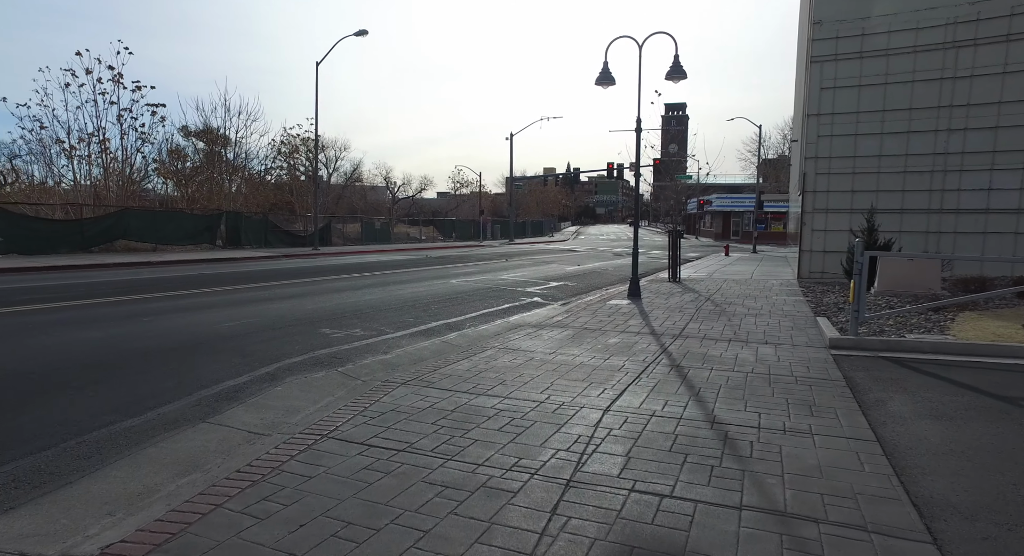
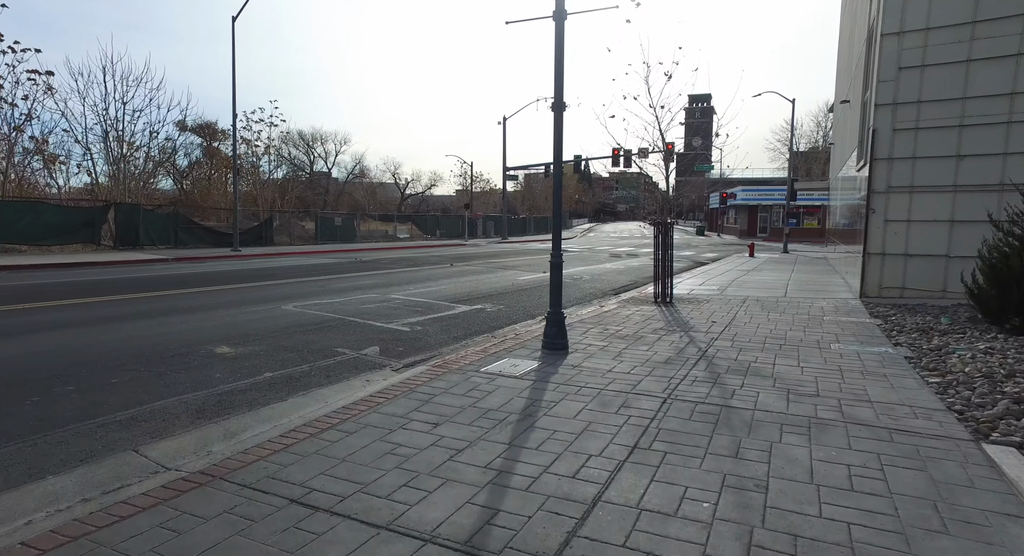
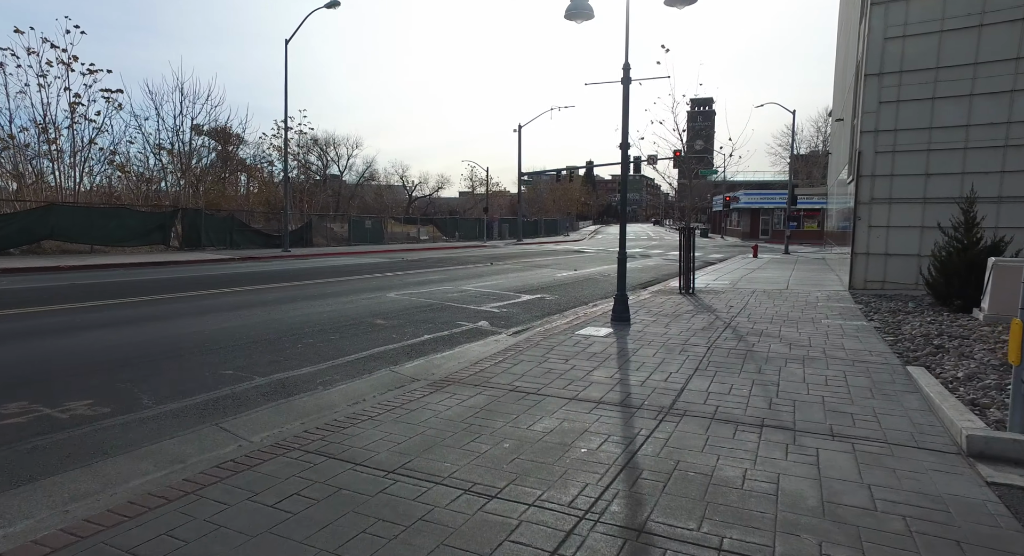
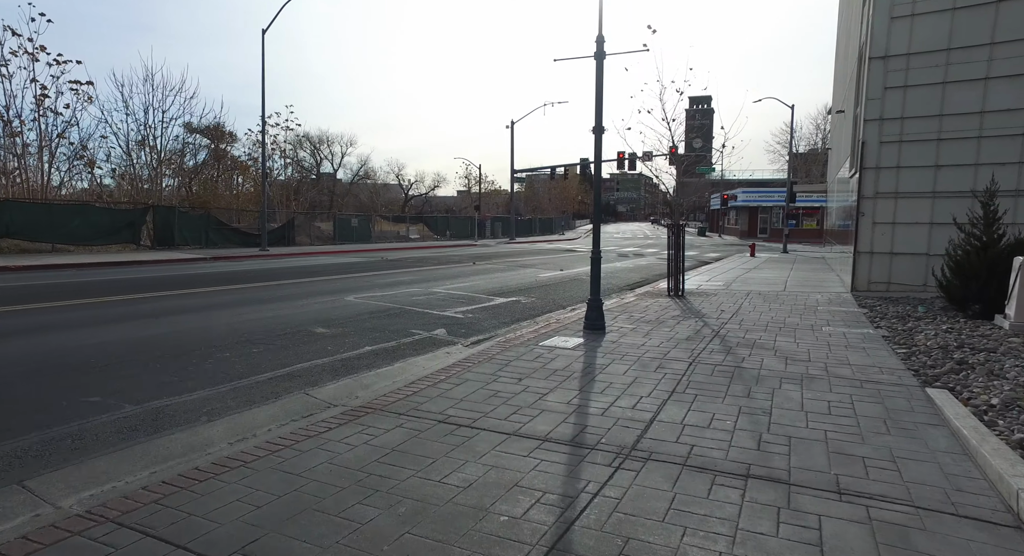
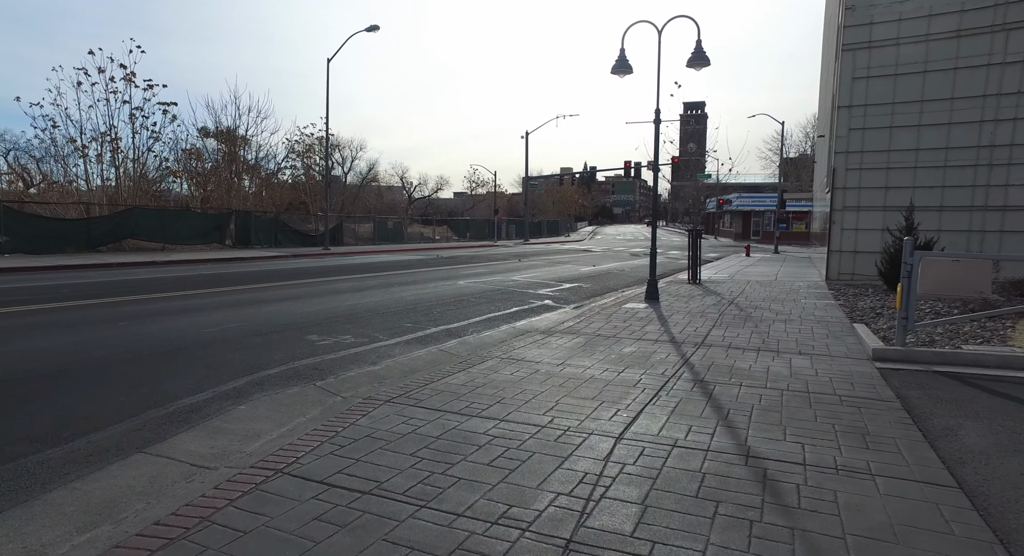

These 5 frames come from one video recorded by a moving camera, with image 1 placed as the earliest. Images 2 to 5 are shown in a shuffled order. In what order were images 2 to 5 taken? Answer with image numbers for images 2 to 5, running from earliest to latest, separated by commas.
5, 3, 4, 2
